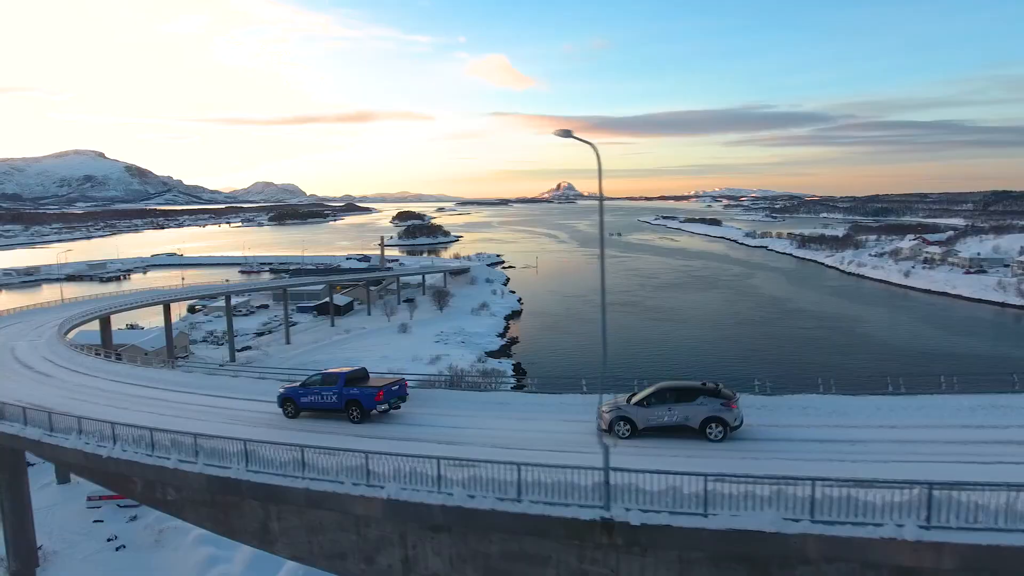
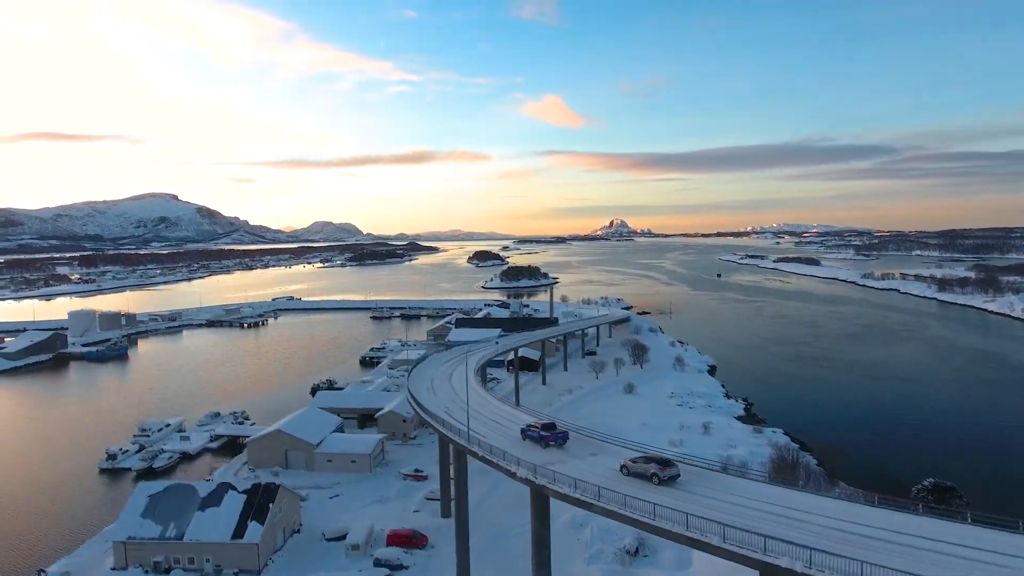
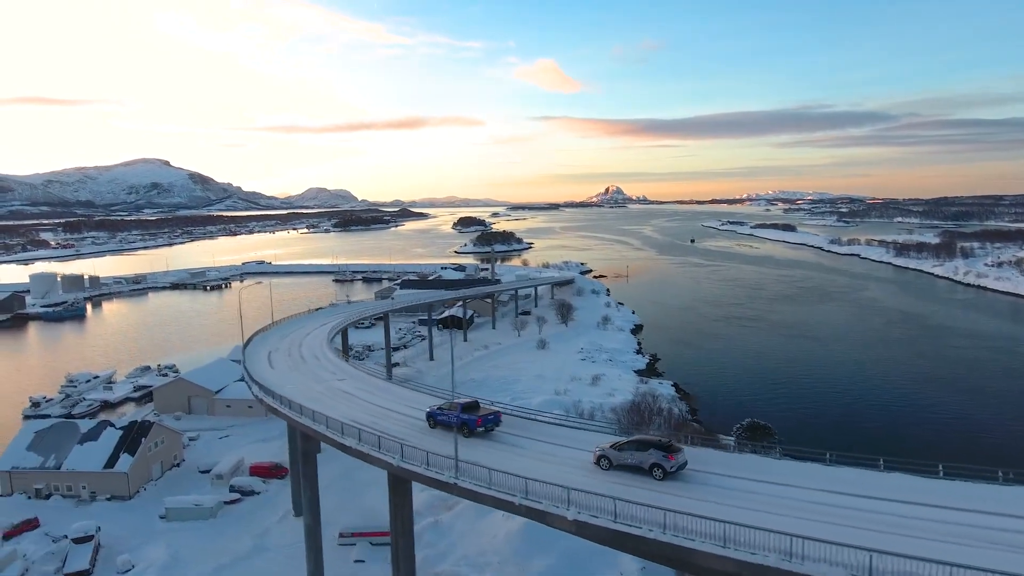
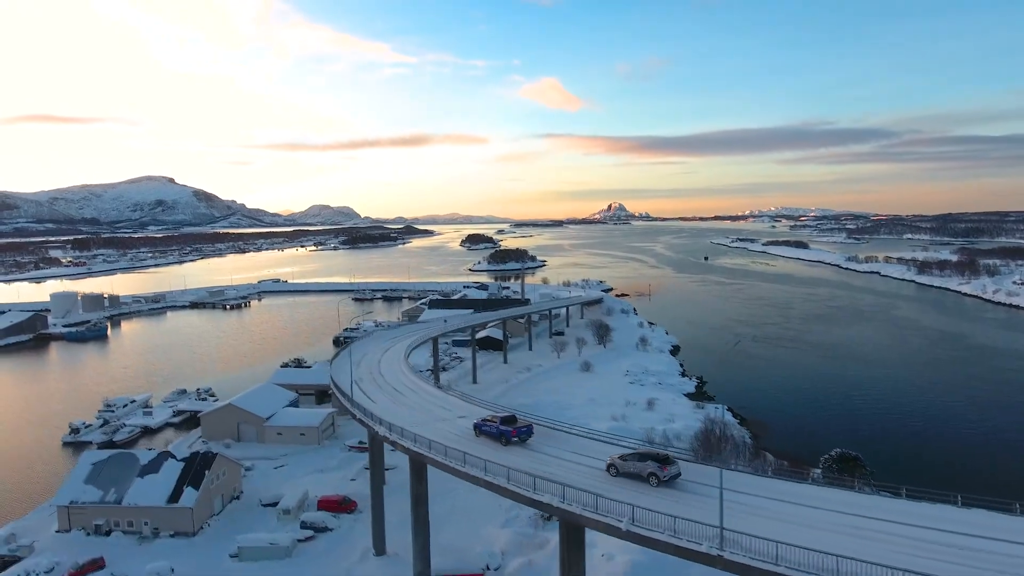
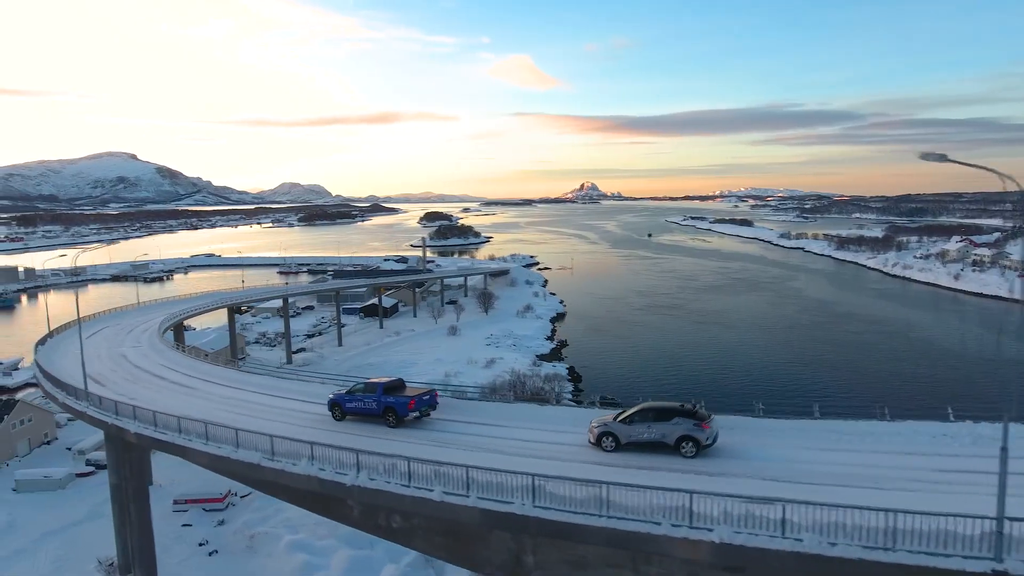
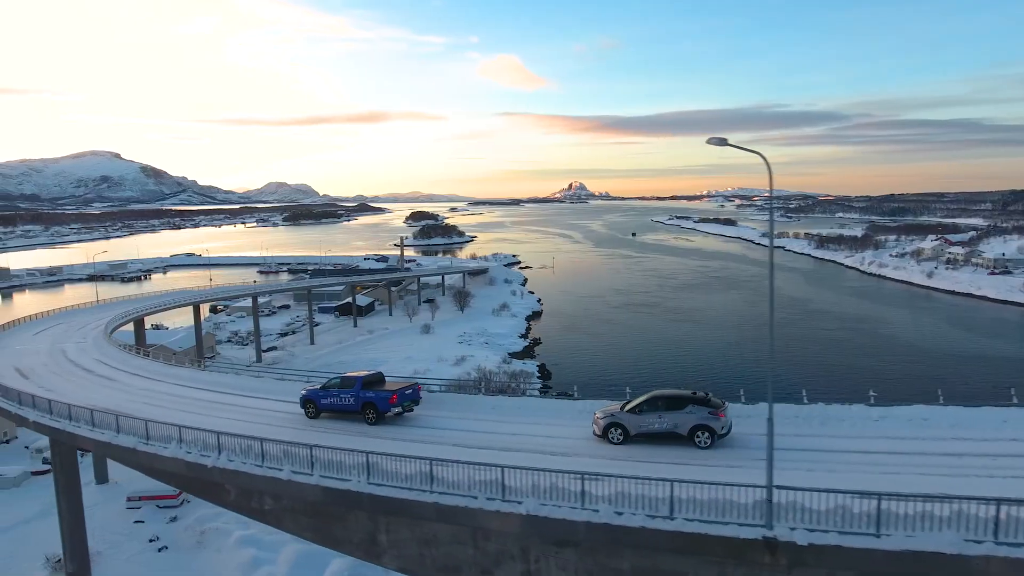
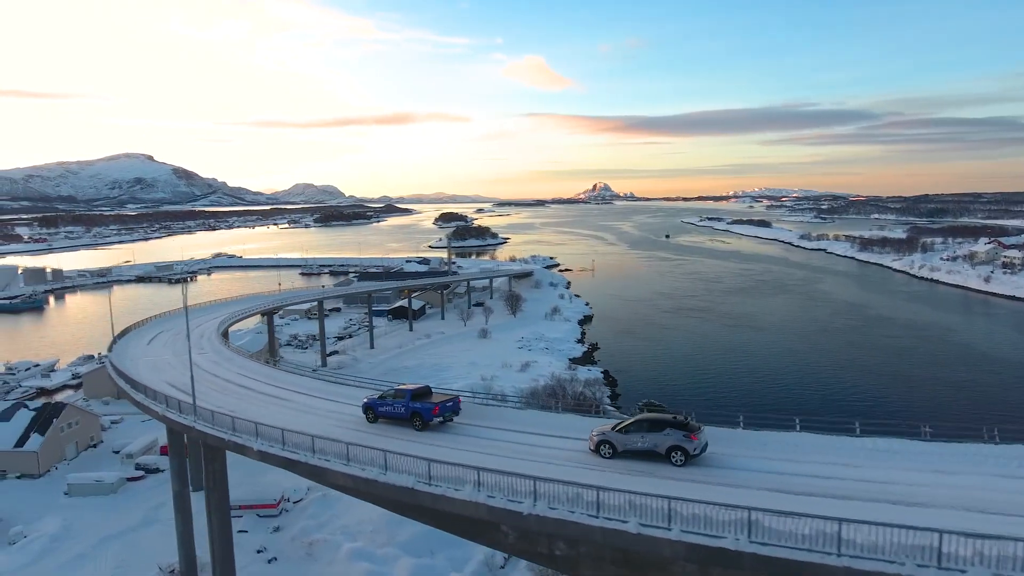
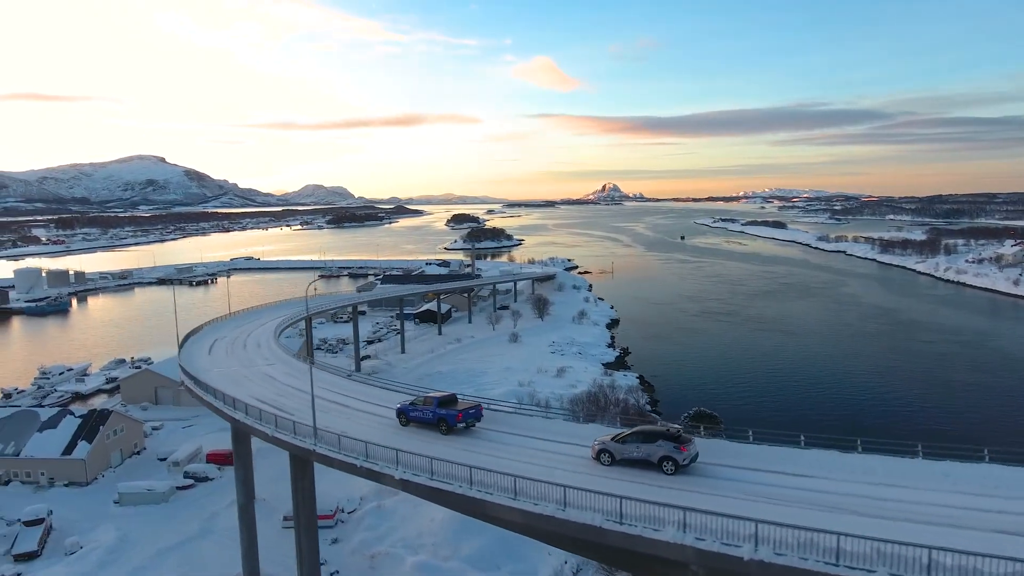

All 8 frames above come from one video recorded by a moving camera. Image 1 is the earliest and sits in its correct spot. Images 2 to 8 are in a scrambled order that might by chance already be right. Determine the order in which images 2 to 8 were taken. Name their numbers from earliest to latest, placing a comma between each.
6, 5, 7, 8, 3, 4, 2
